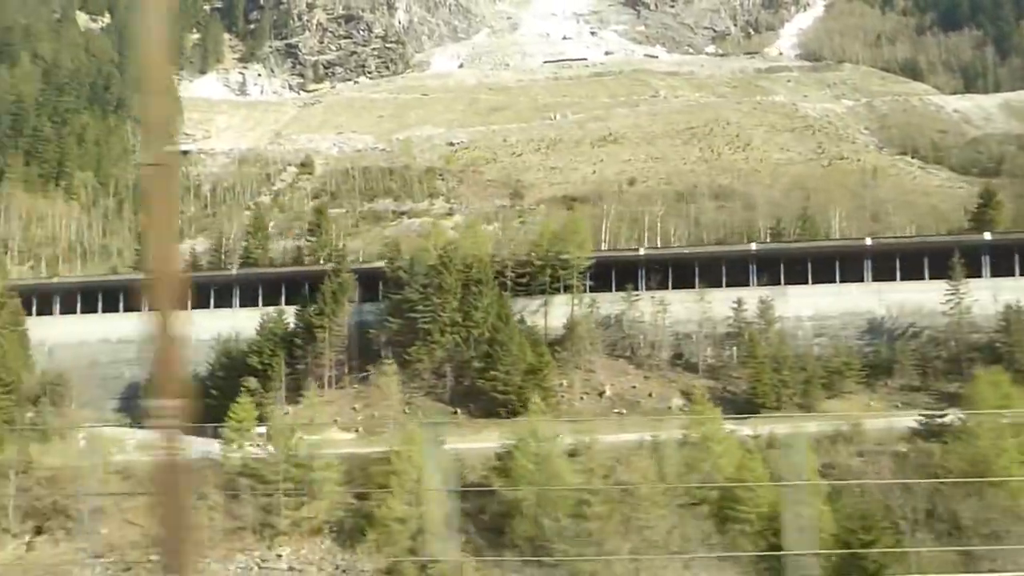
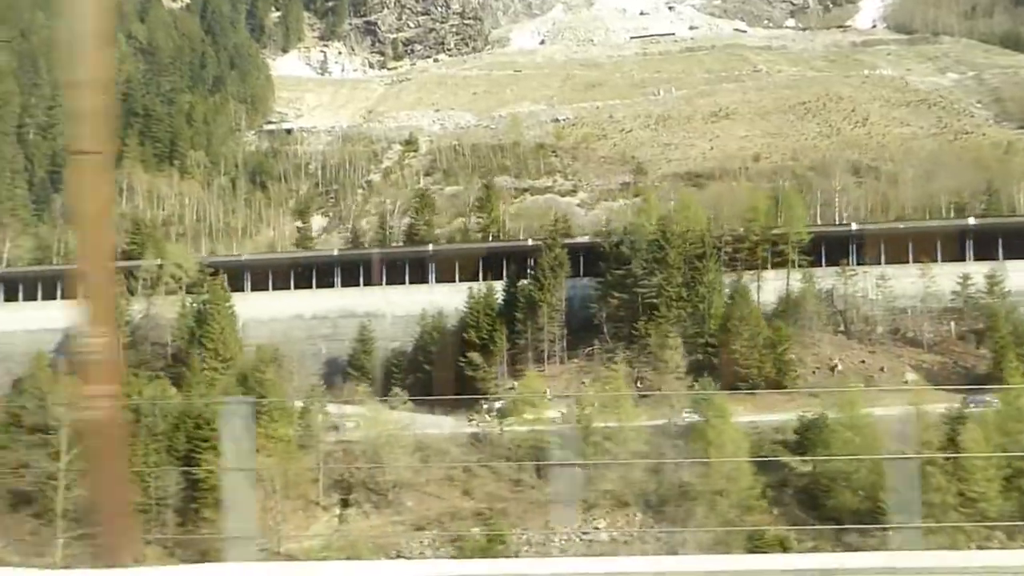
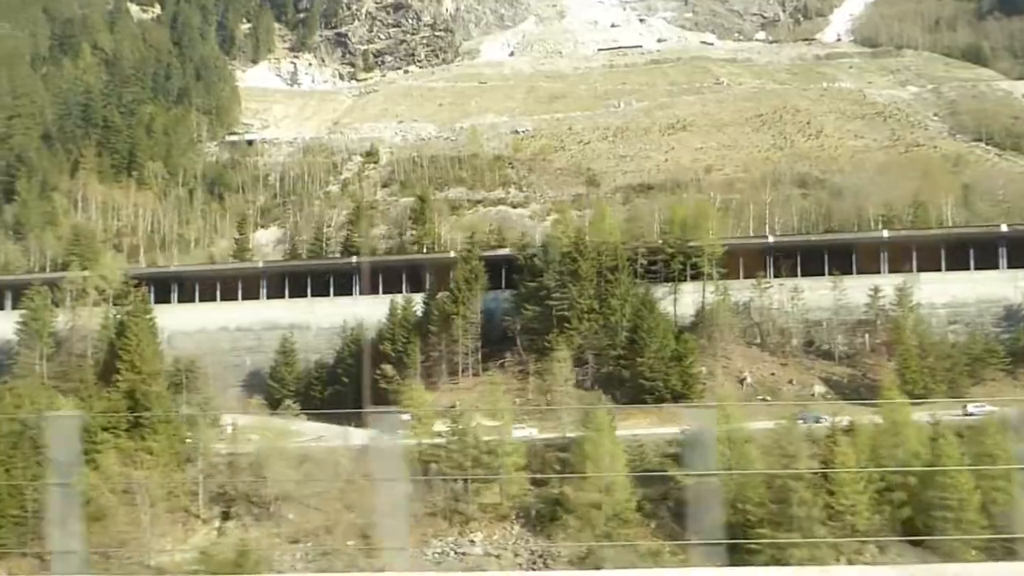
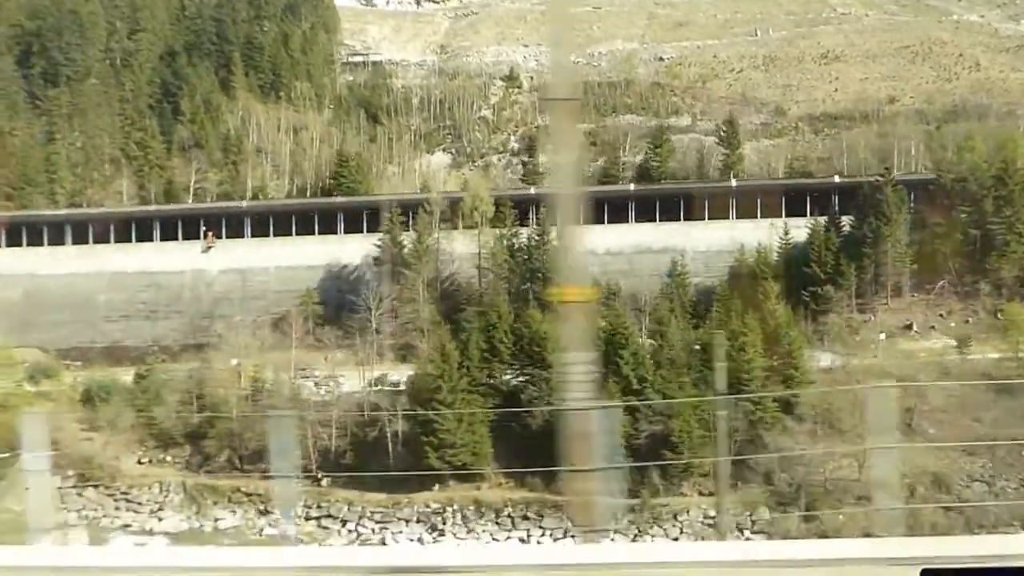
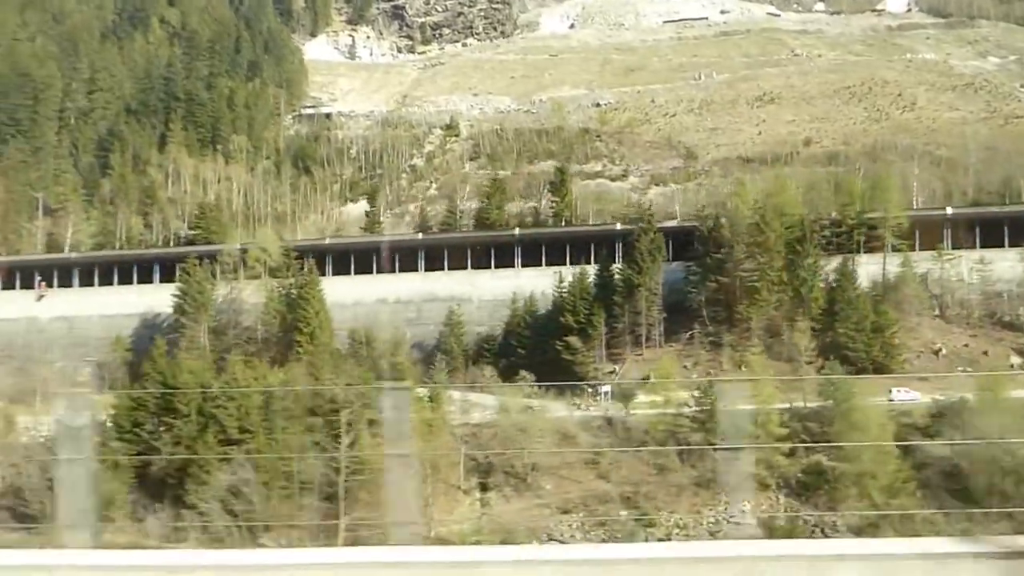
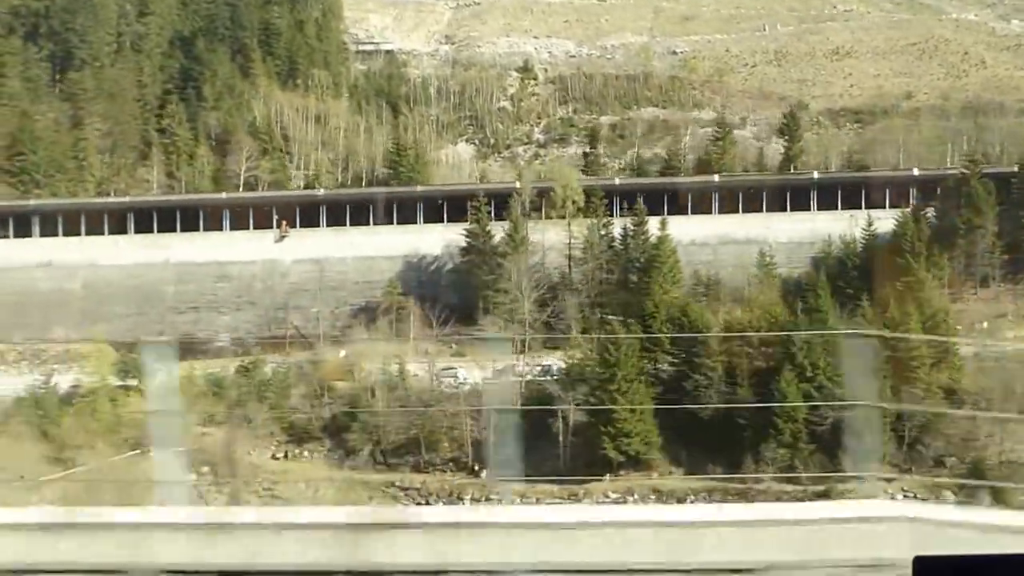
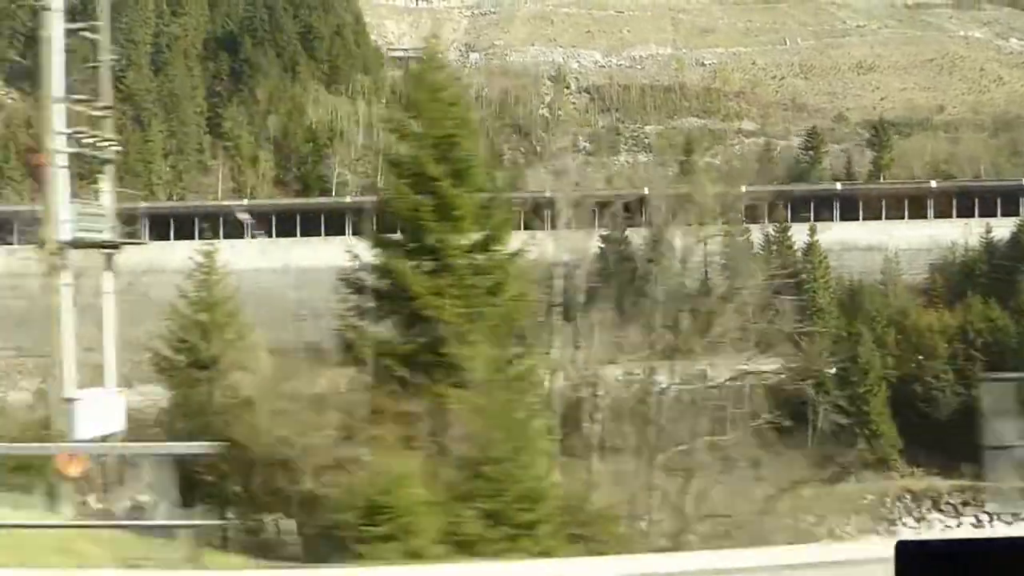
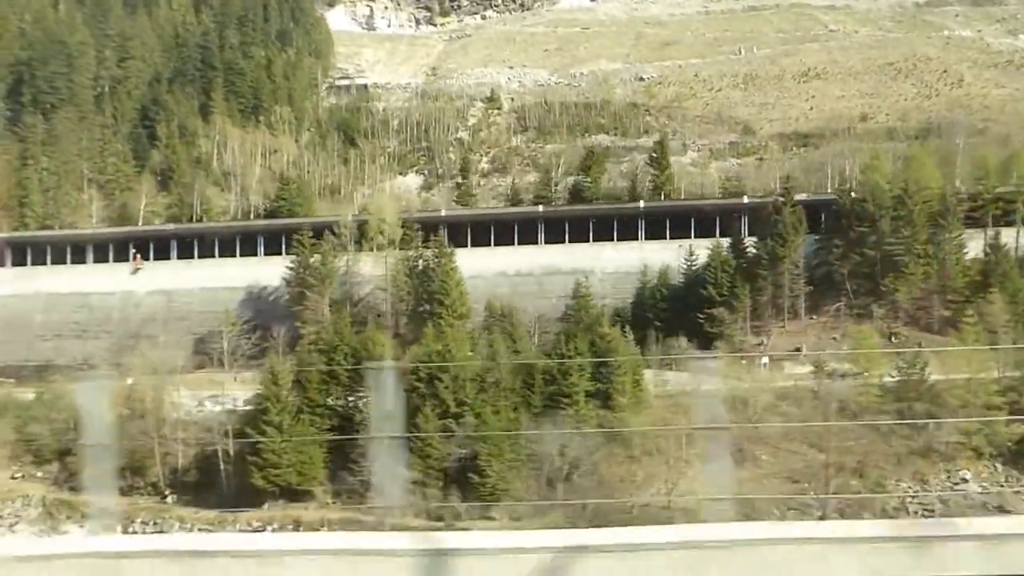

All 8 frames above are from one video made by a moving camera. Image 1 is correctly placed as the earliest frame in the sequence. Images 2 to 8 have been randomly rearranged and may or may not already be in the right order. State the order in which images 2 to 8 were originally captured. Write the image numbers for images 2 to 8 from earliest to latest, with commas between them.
3, 2, 5, 8, 4, 6, 7
